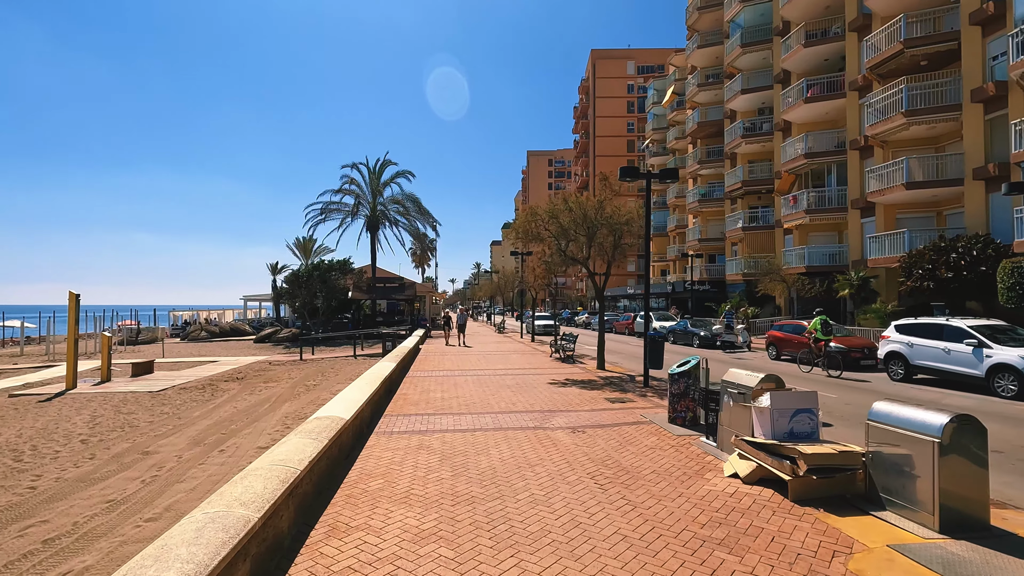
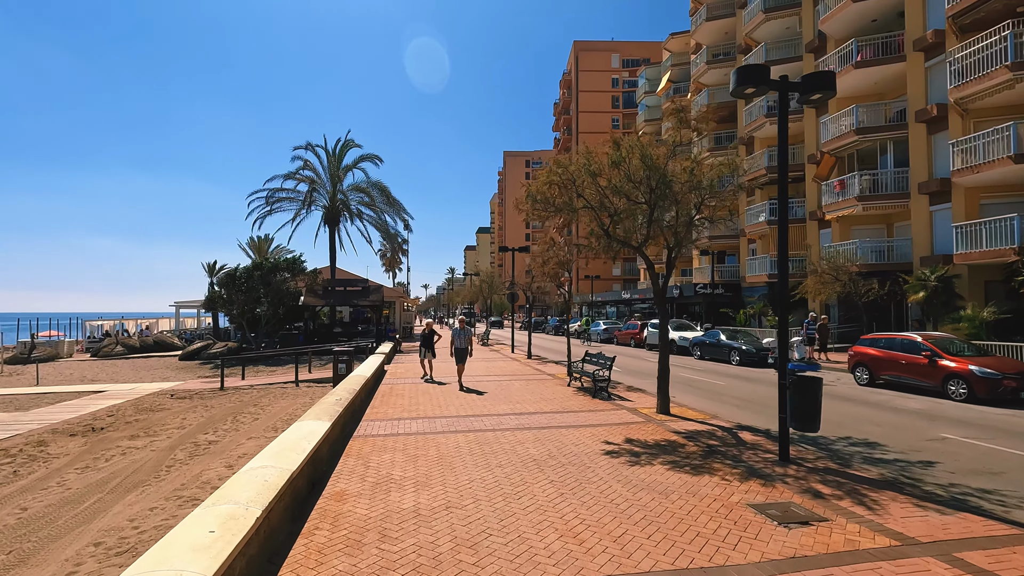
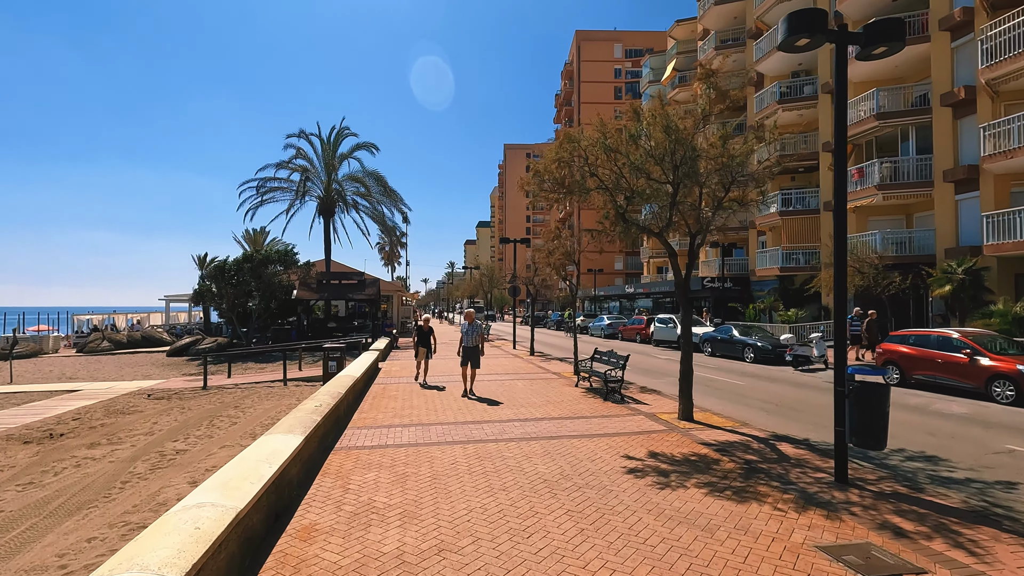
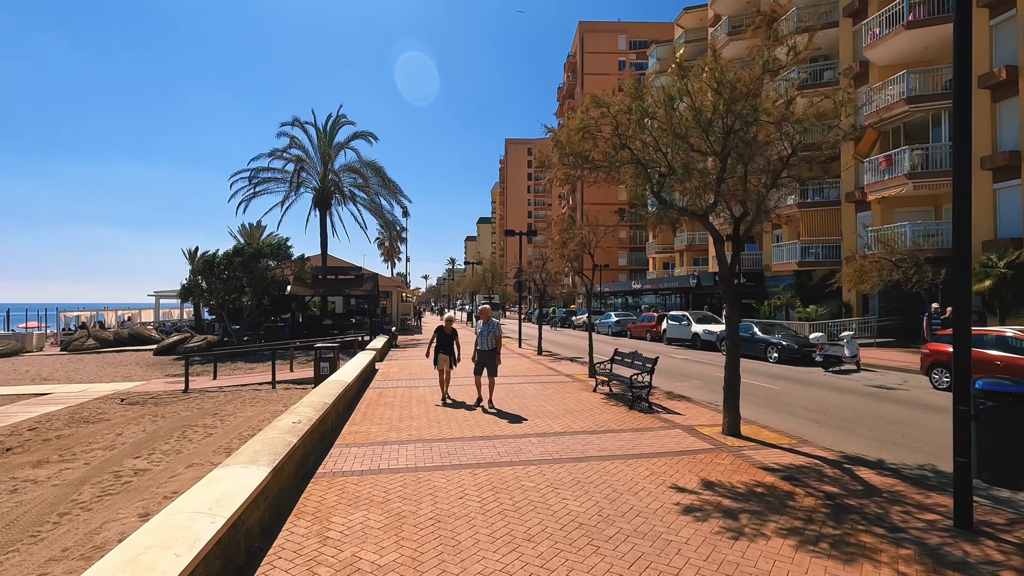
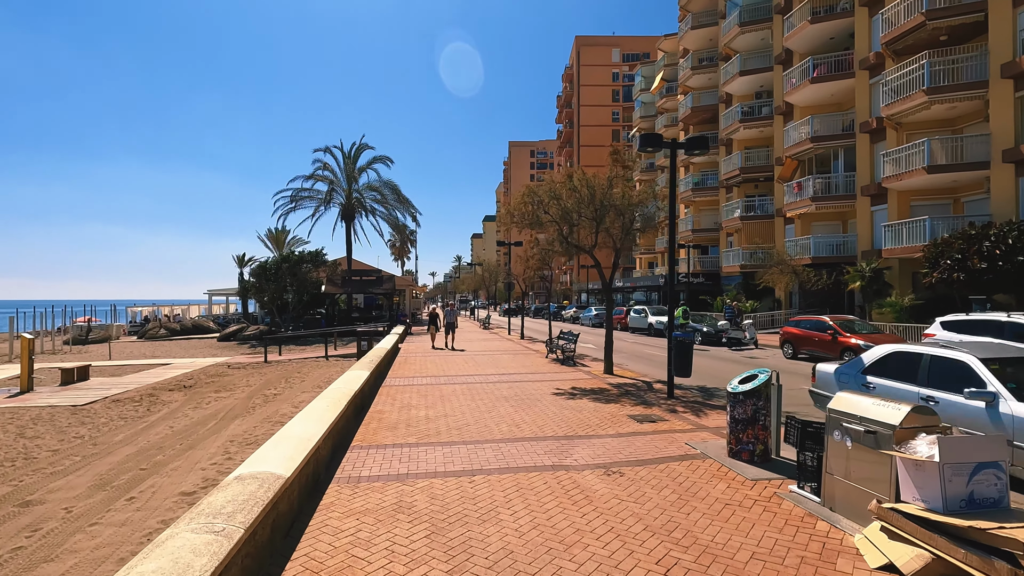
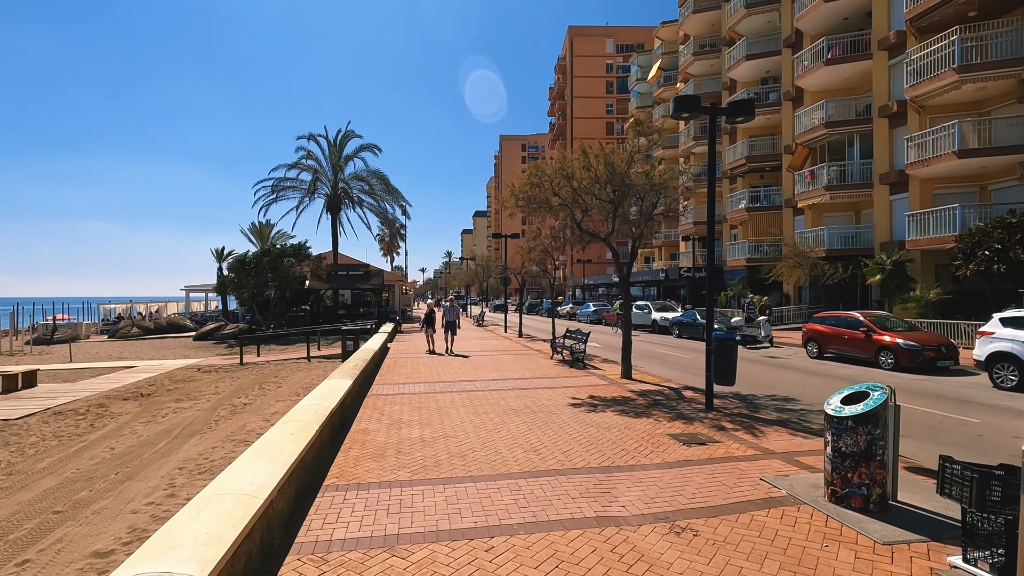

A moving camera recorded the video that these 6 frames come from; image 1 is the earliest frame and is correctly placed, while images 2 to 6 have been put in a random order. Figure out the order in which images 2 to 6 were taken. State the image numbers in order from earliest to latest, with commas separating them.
5, 6, 2, 3, 4
